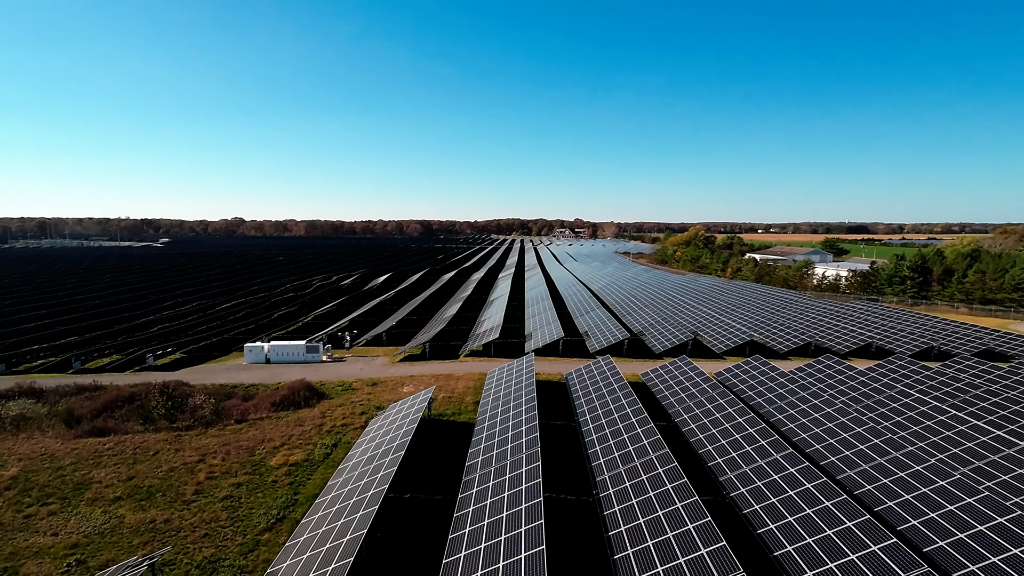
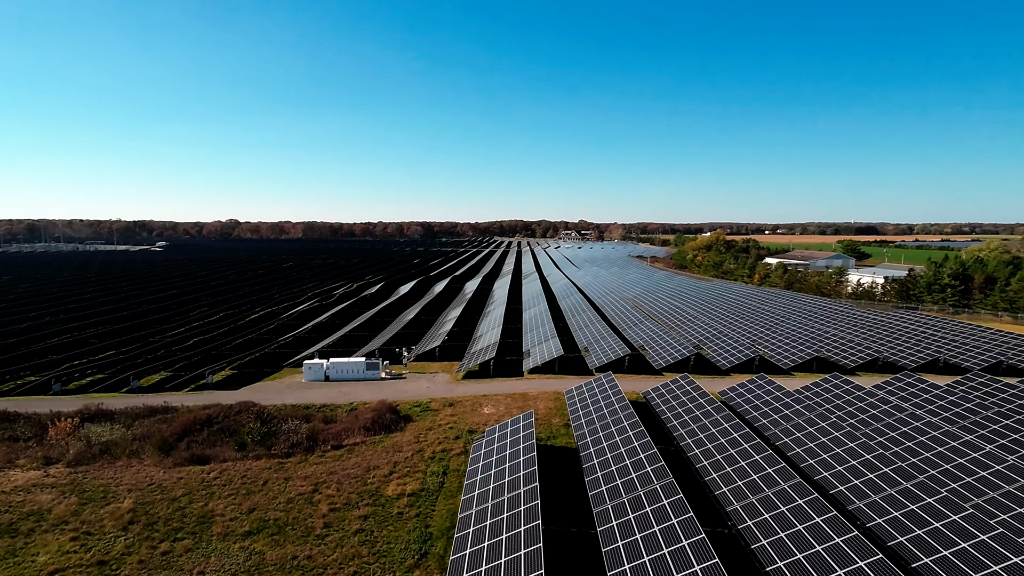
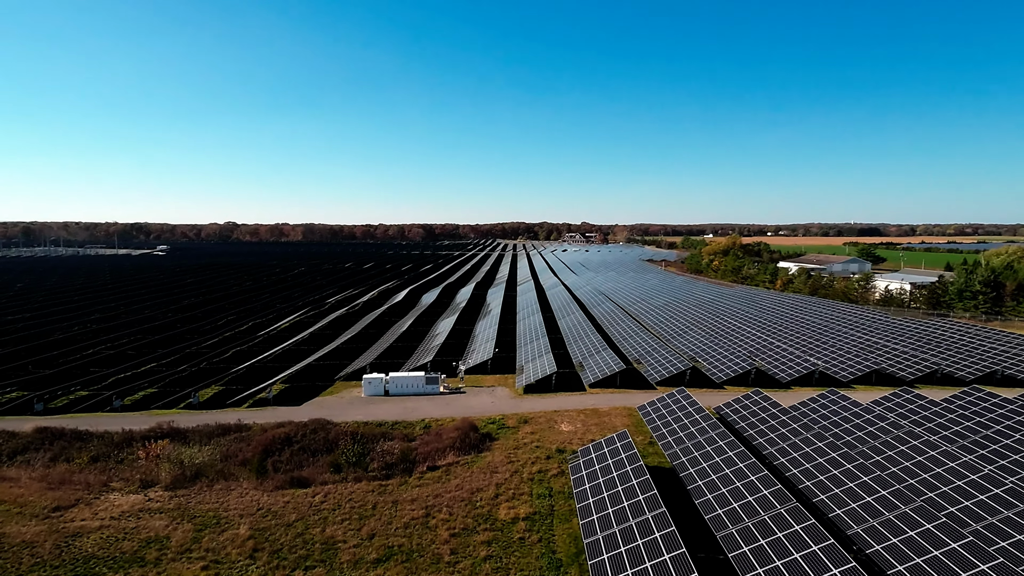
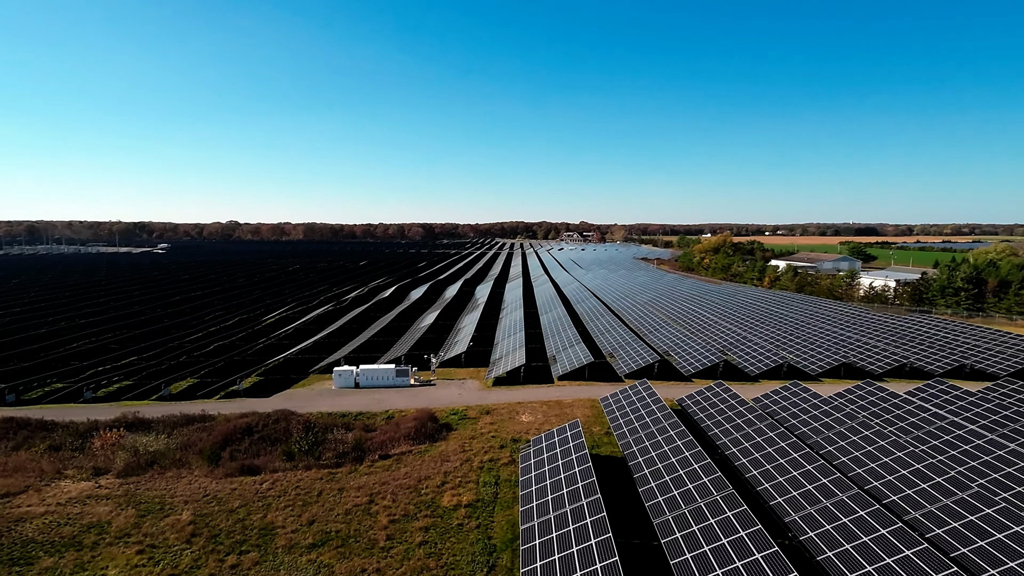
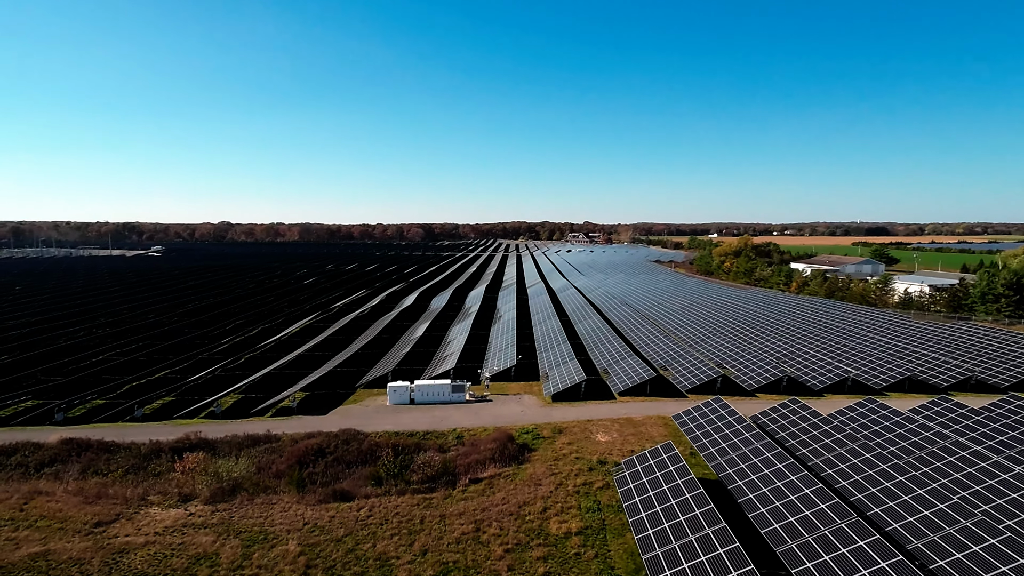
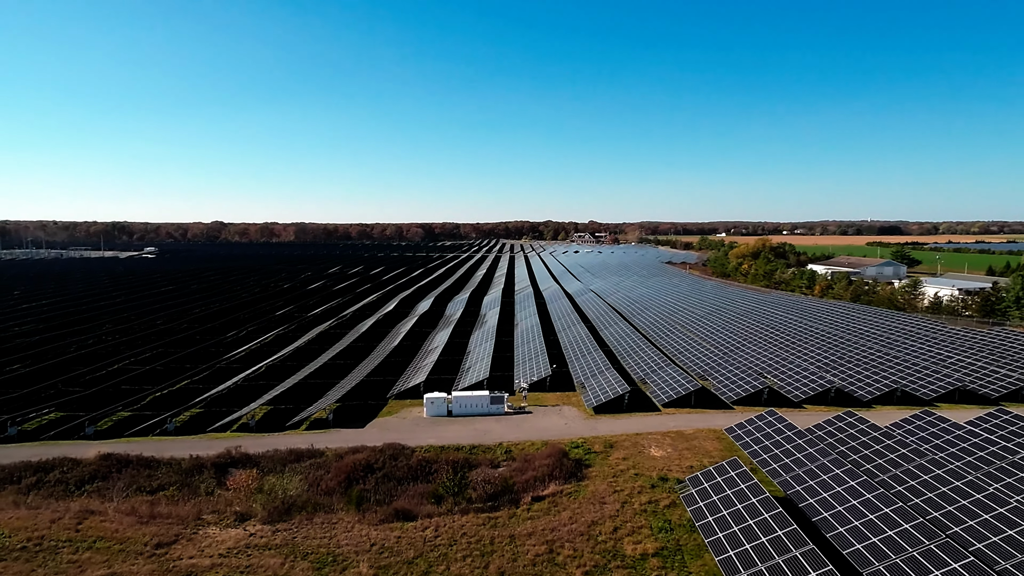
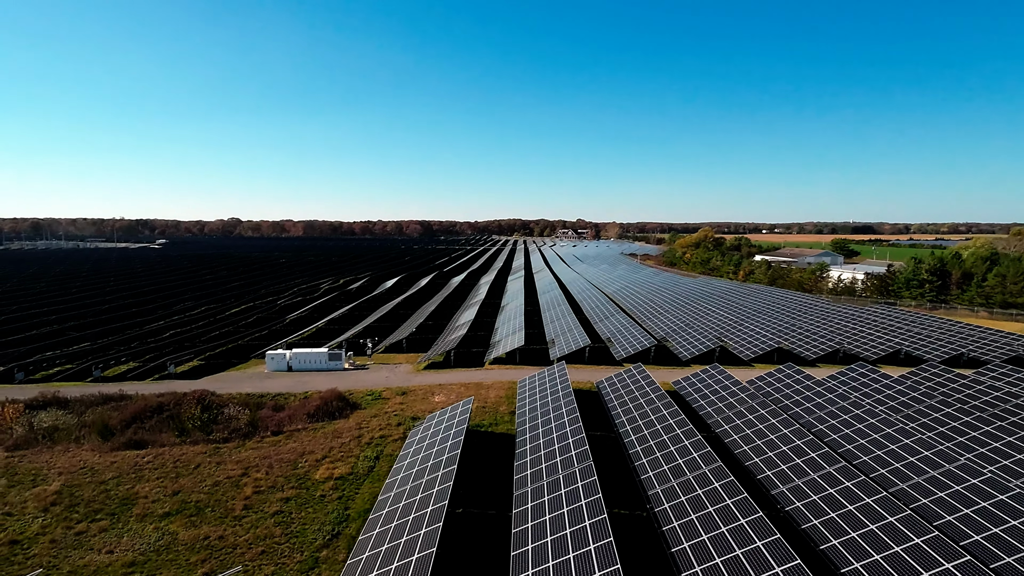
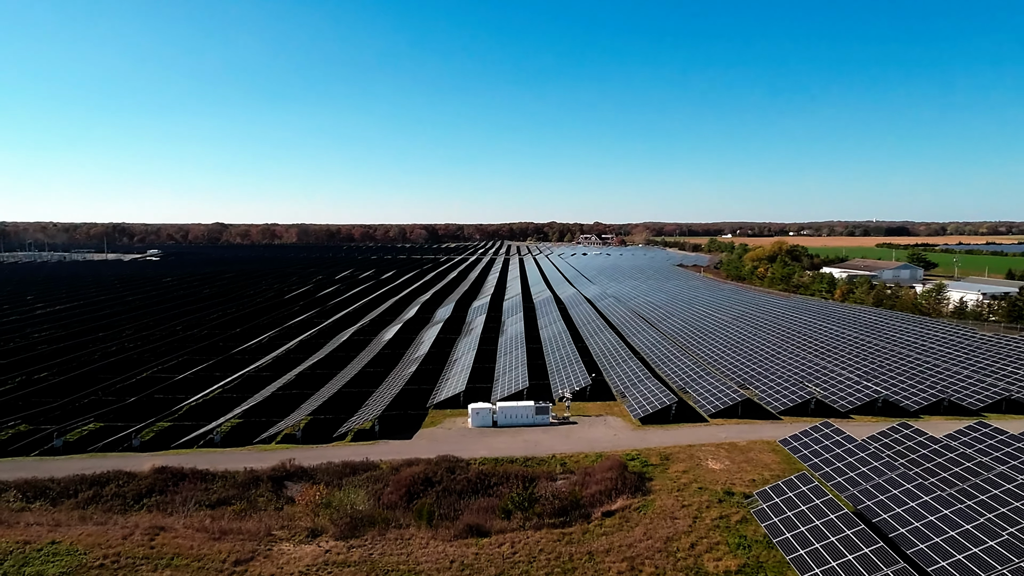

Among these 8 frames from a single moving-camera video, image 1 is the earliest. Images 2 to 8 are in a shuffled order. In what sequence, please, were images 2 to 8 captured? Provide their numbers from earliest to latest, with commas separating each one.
7, 2, 4, 3, 5, 6, 8
